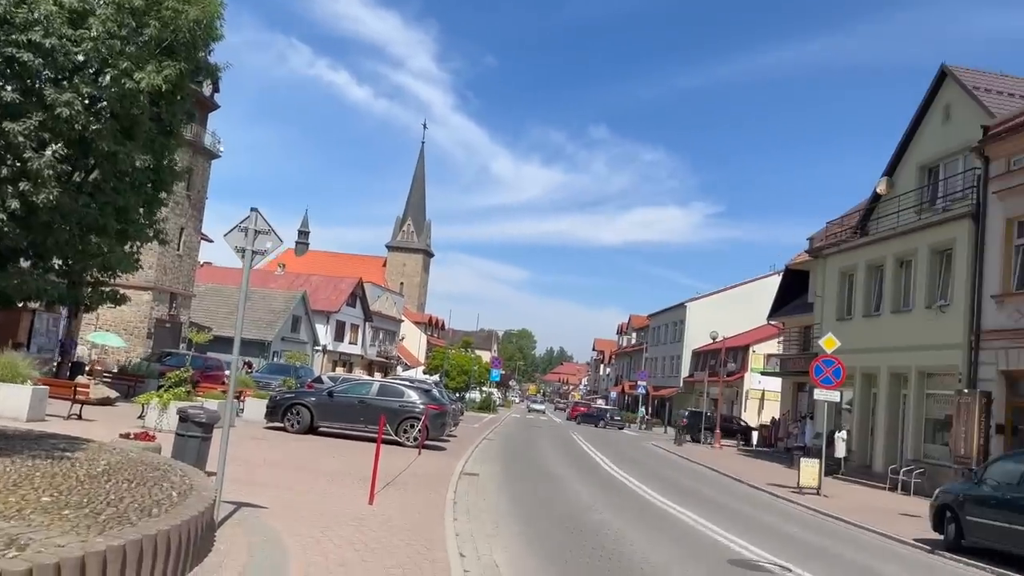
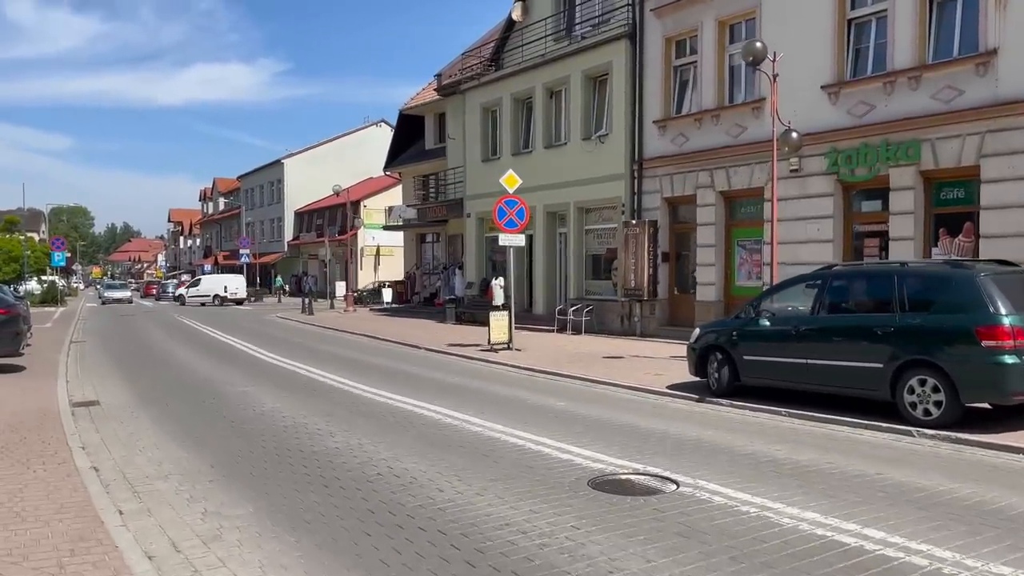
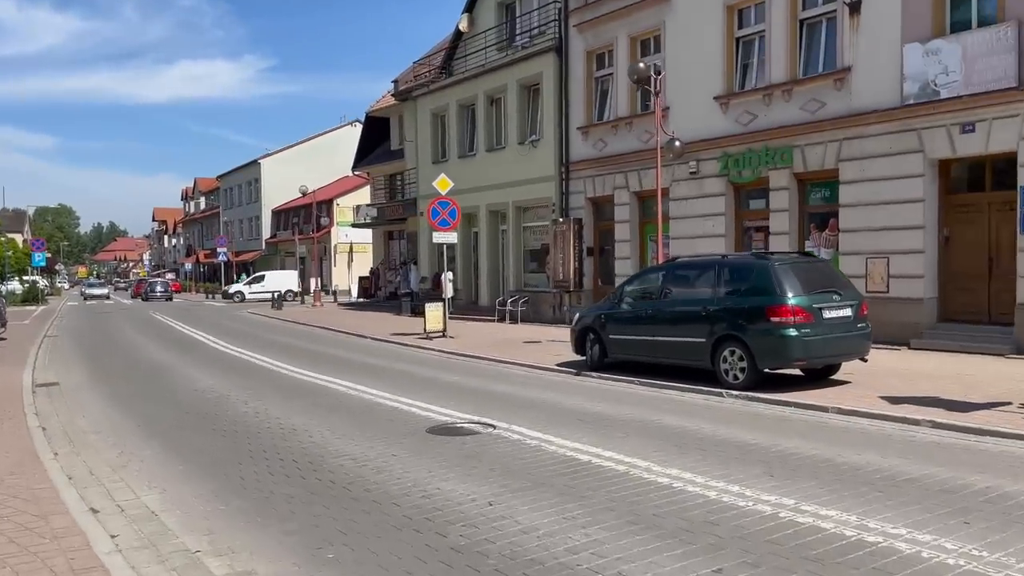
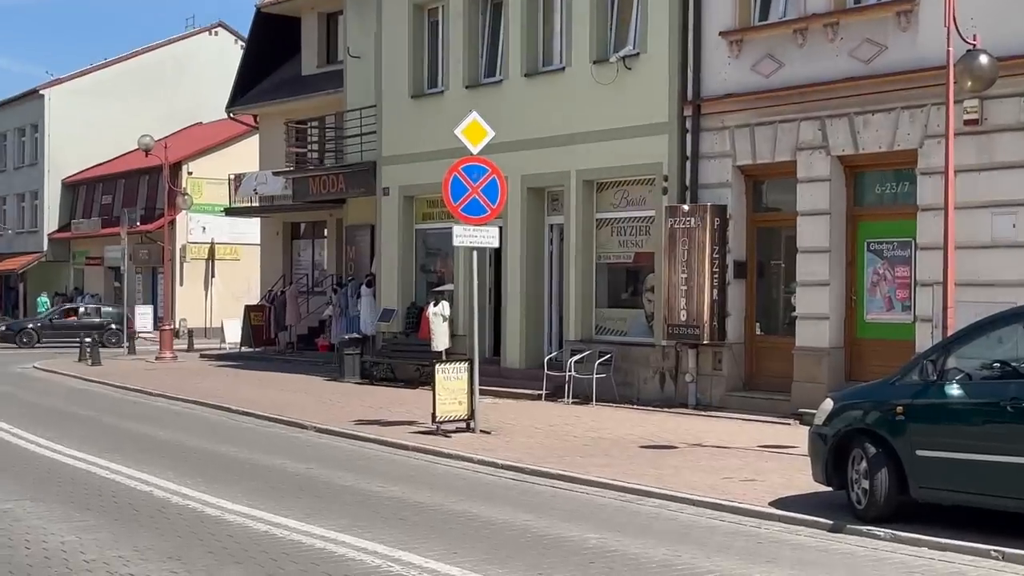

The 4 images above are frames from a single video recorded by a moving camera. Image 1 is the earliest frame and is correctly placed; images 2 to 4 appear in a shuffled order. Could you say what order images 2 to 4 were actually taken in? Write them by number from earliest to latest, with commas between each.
3, 2, 4
